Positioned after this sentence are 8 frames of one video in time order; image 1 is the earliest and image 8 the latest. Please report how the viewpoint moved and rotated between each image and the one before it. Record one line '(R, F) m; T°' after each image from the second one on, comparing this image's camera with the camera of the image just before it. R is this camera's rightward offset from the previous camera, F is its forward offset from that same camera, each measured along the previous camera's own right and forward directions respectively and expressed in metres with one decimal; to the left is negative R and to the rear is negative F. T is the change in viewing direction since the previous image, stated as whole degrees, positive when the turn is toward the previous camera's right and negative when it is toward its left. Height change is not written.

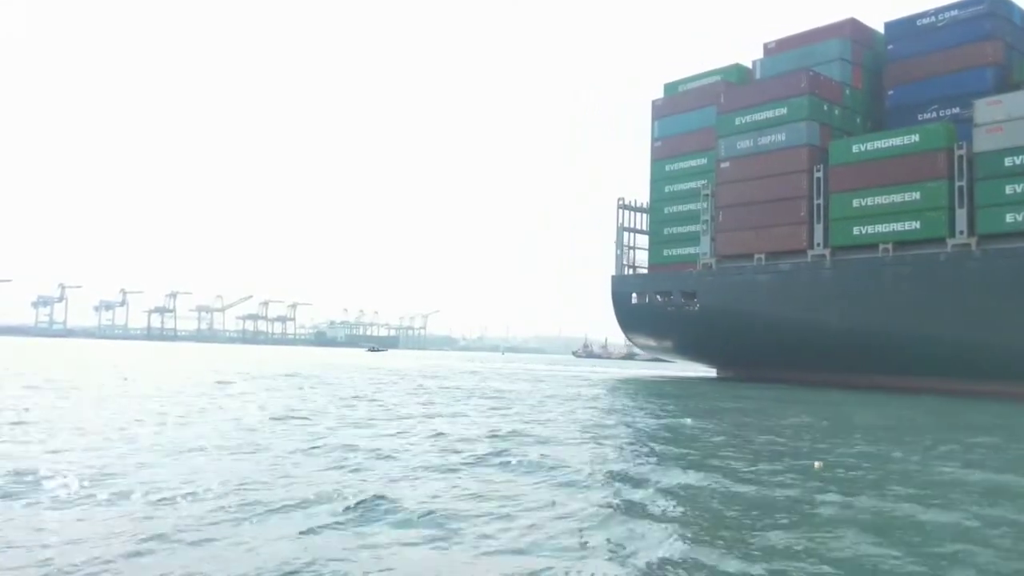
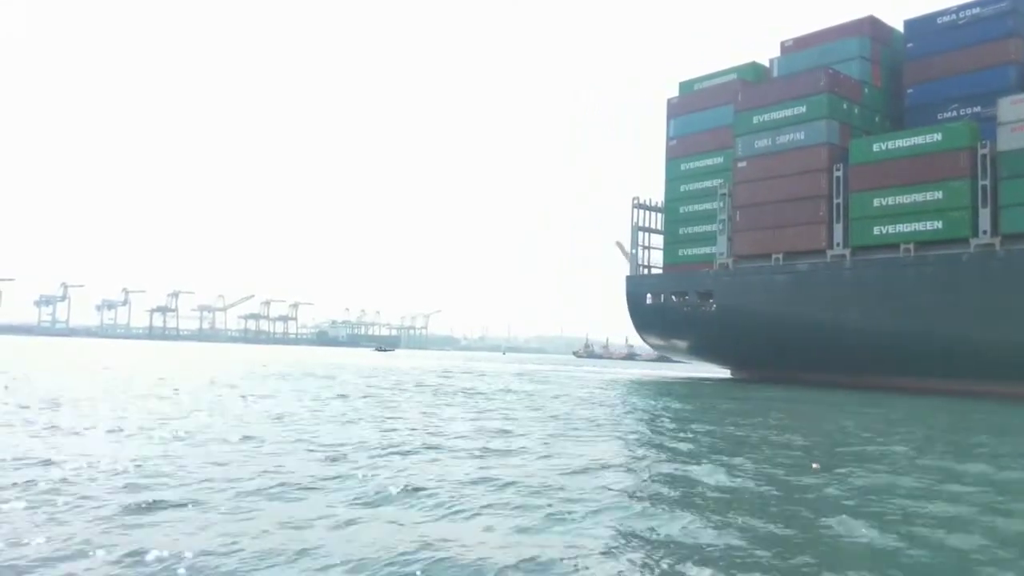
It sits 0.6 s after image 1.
(-0.6, +0.2) m; 0°
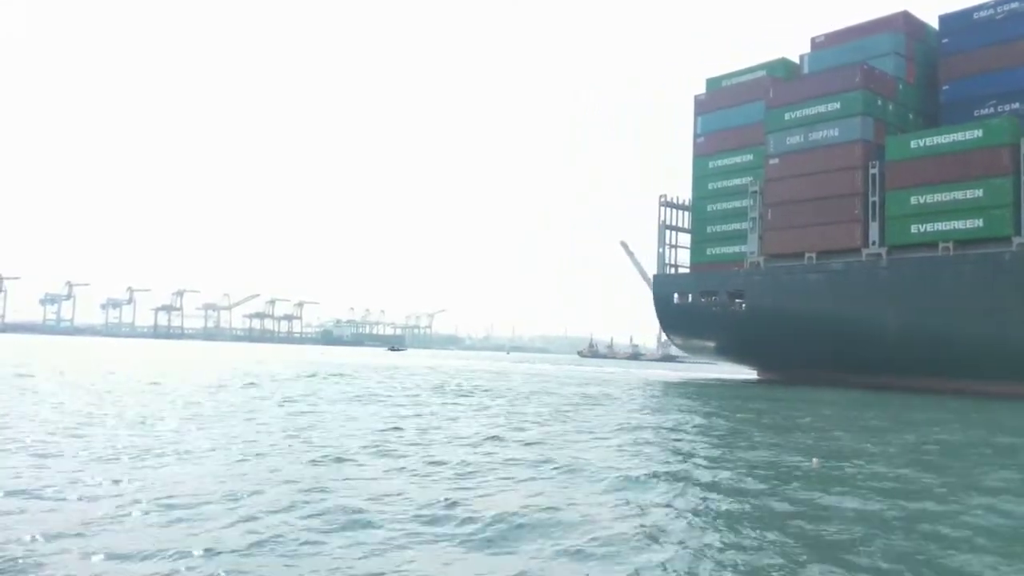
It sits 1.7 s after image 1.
(-1.0, +0.4) m; 0°
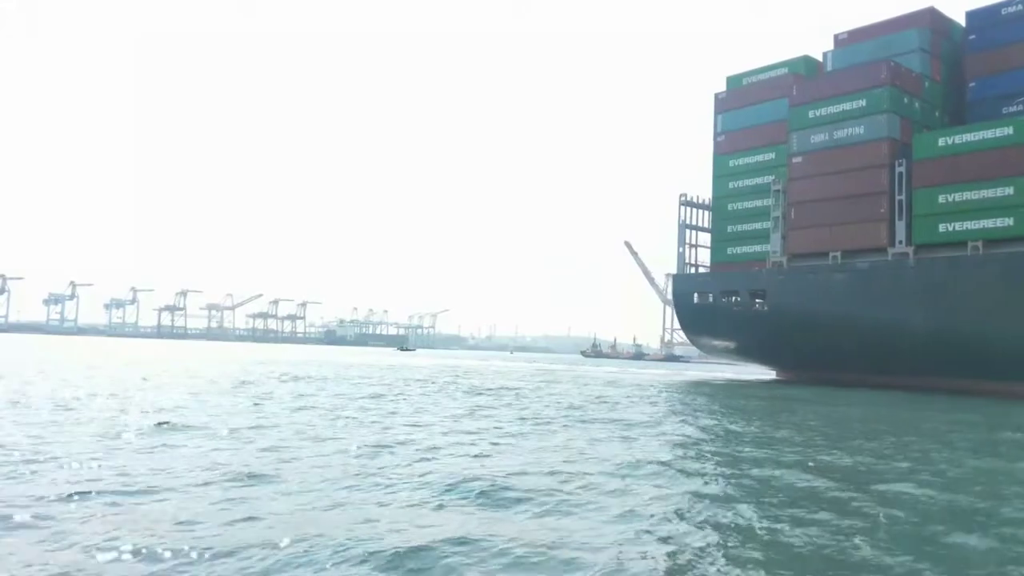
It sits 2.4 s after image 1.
(-0.7, +0.3) m; 0°
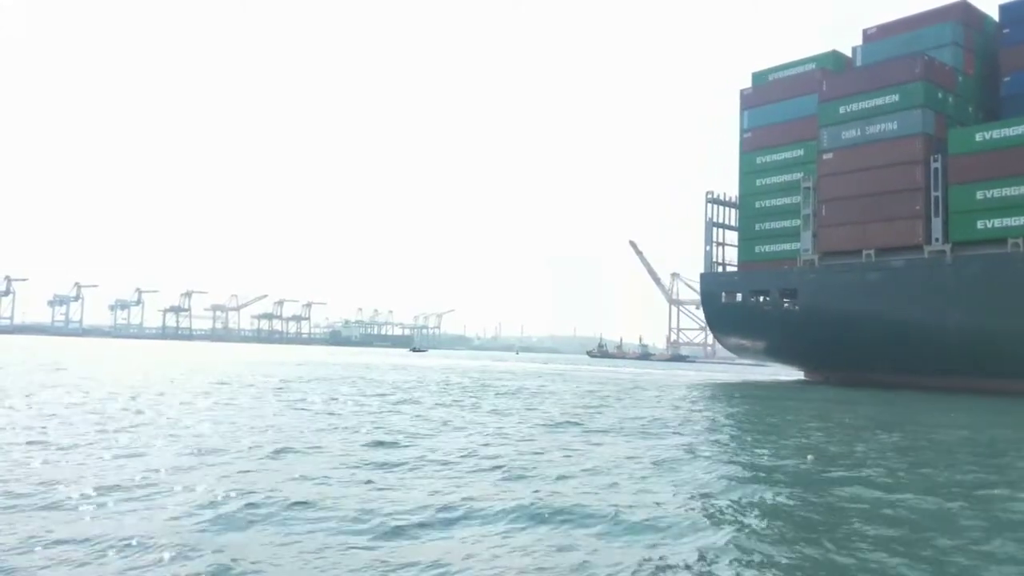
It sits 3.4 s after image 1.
(-0.9, +0.4) m; 0°
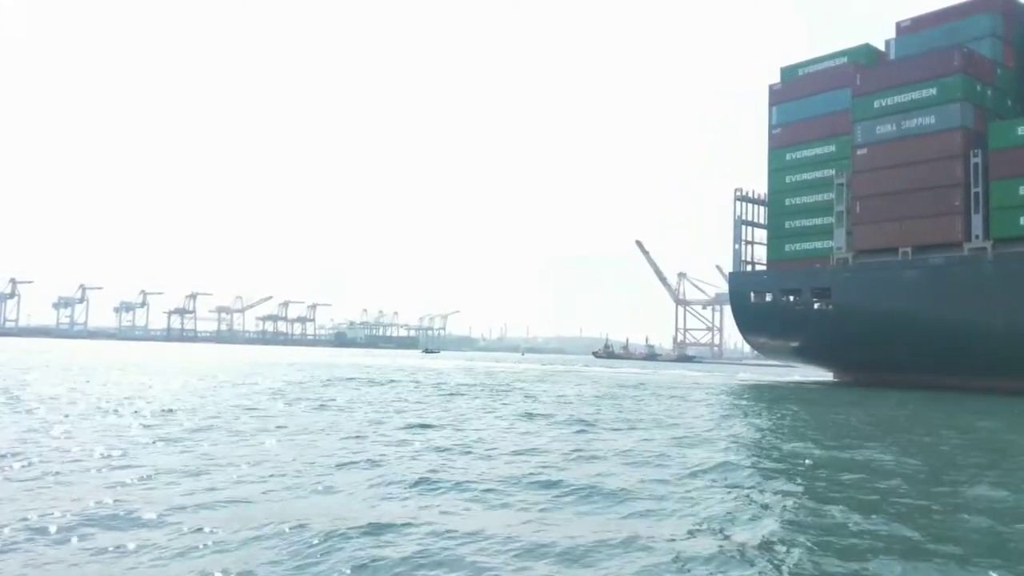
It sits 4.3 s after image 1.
(-0.8, +0.6) m; 0°
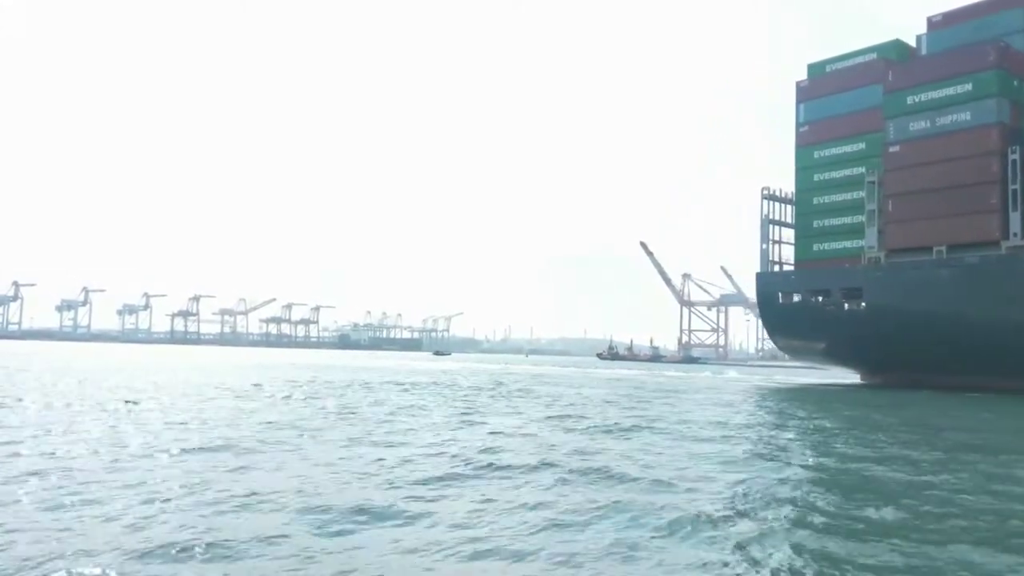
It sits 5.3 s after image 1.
(-0.8, +0.5) m; 0°
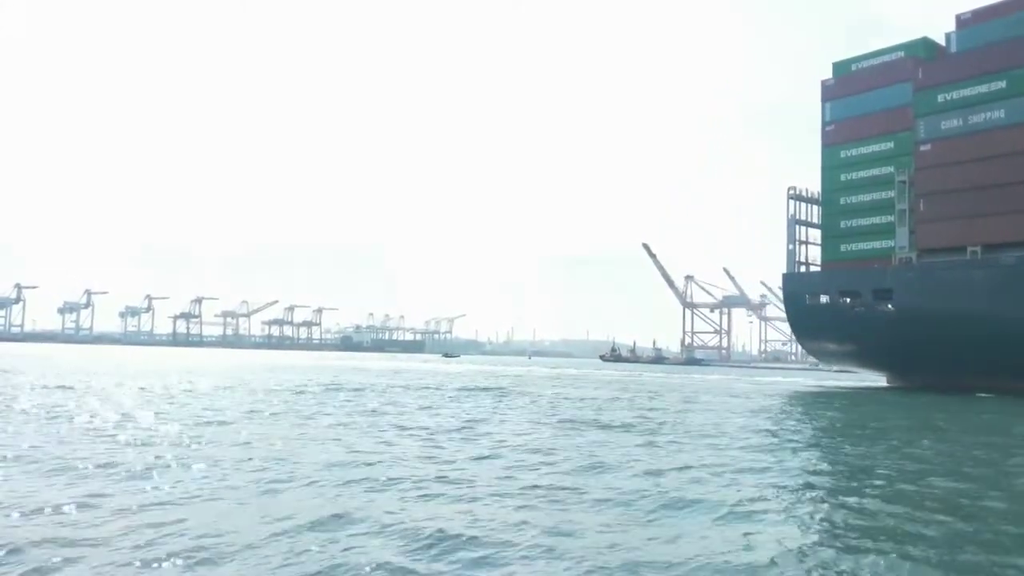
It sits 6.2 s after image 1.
(-0.9, +0.4) m; 0°
